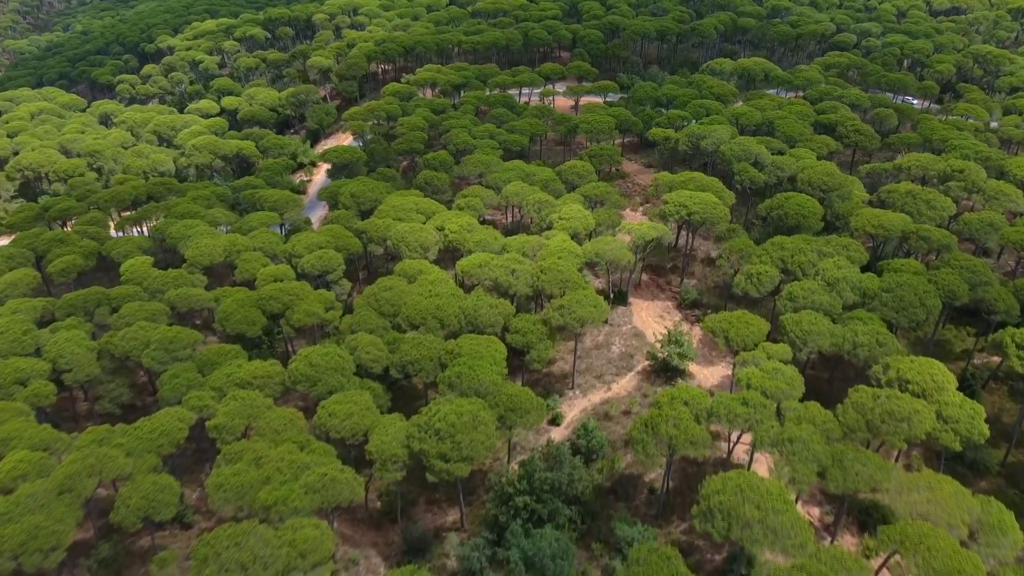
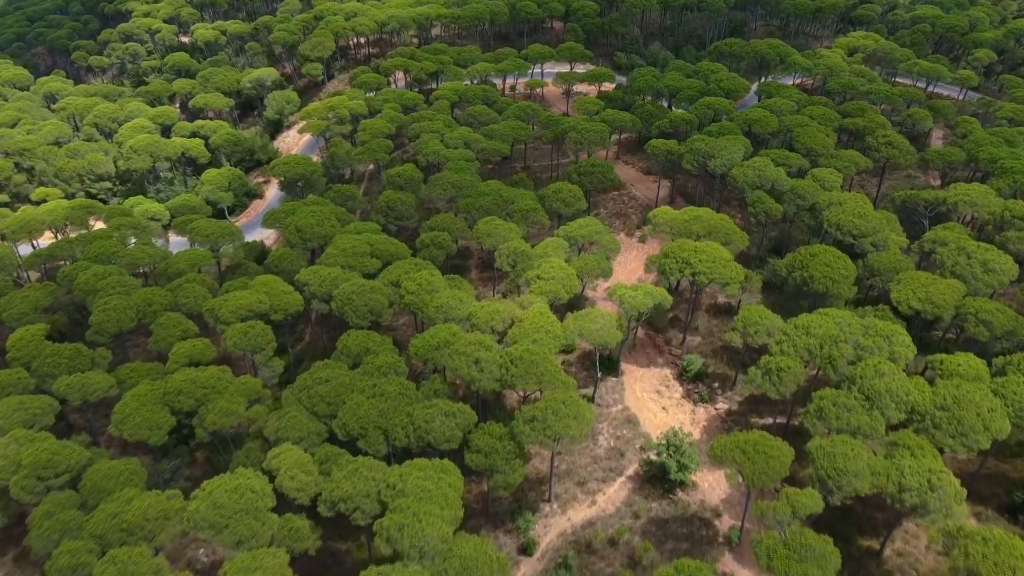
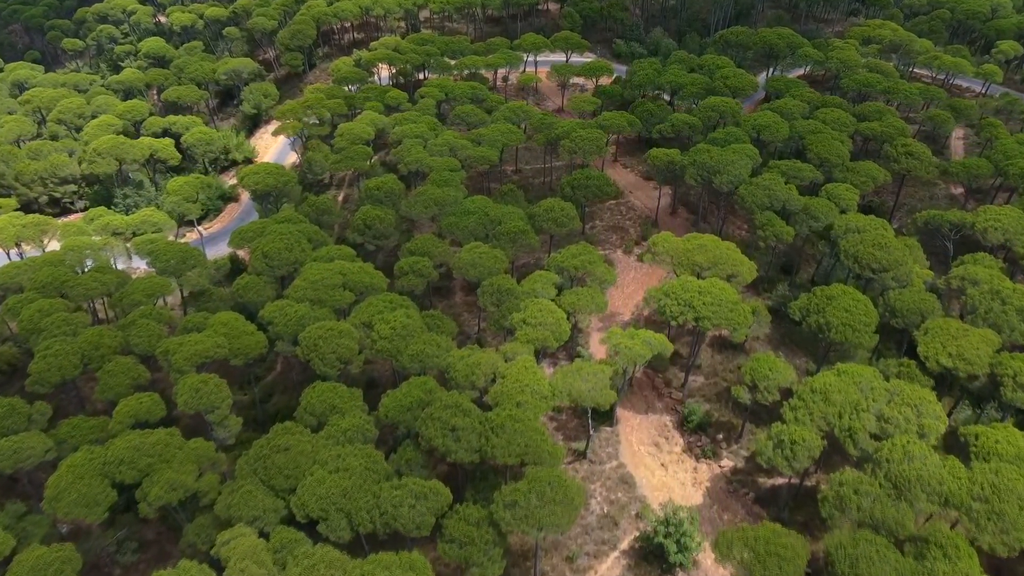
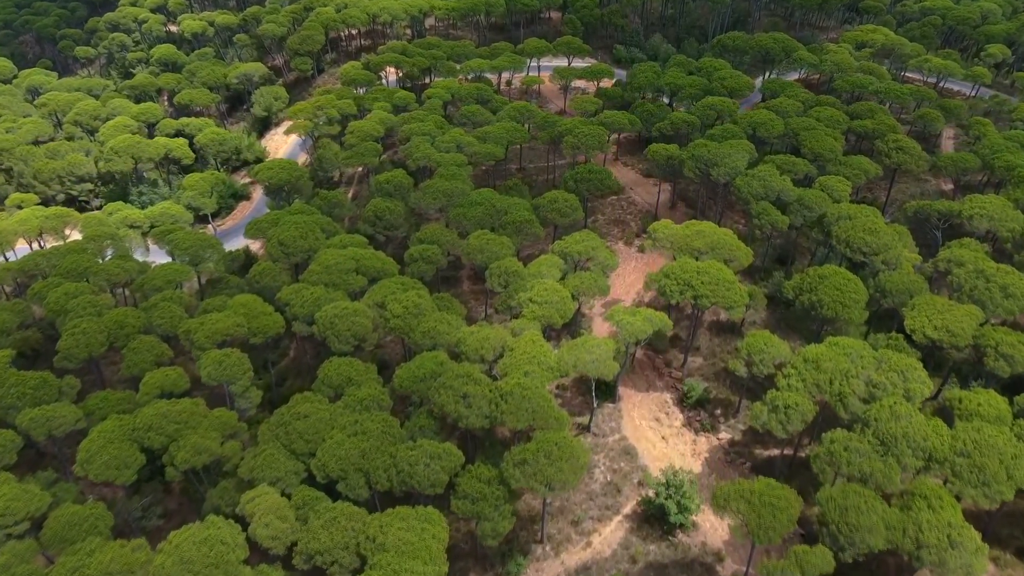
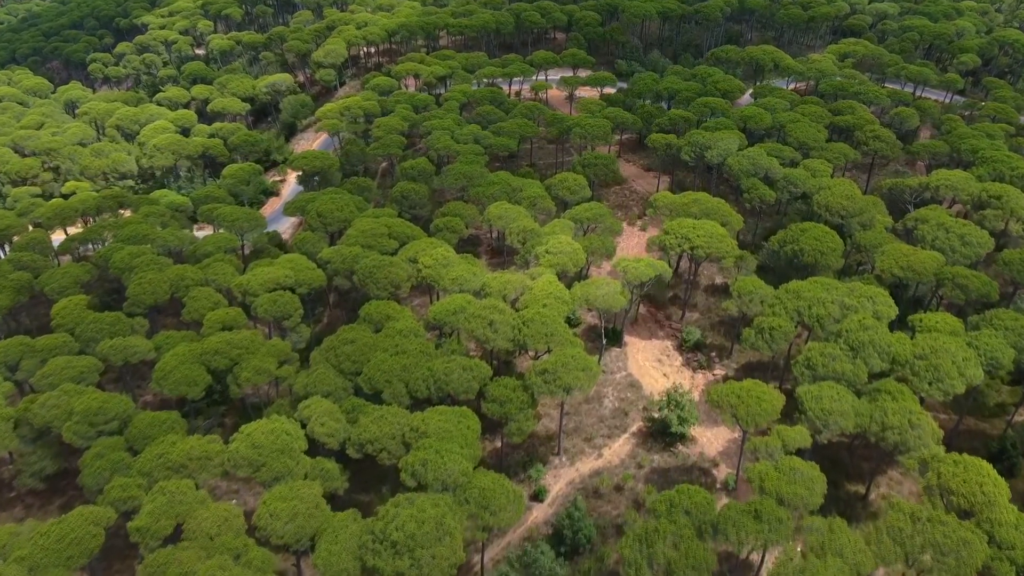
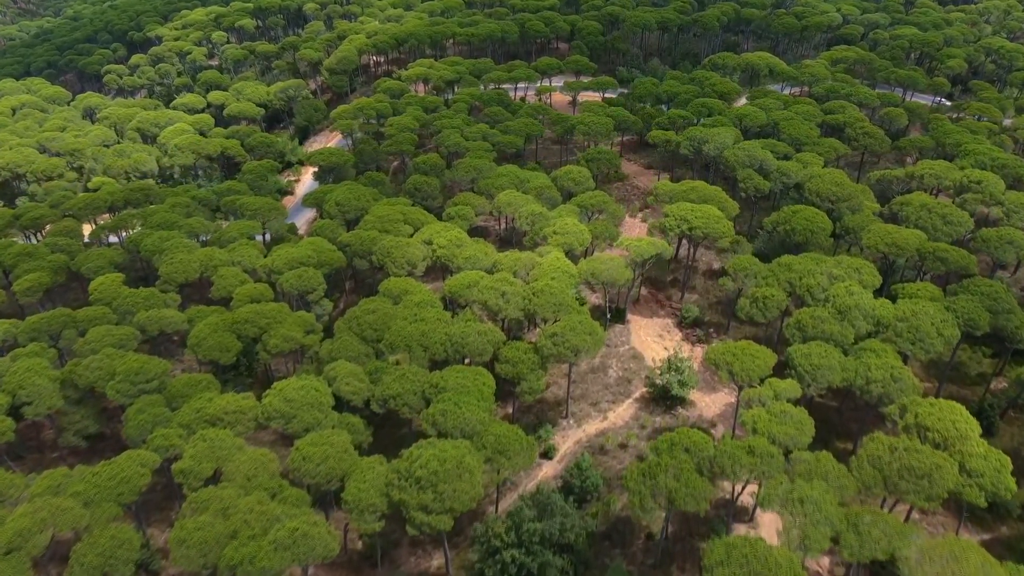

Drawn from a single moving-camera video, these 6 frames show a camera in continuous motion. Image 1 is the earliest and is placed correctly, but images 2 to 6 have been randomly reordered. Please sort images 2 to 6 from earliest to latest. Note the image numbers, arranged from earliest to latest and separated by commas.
6, 5, 2, 4, 3
